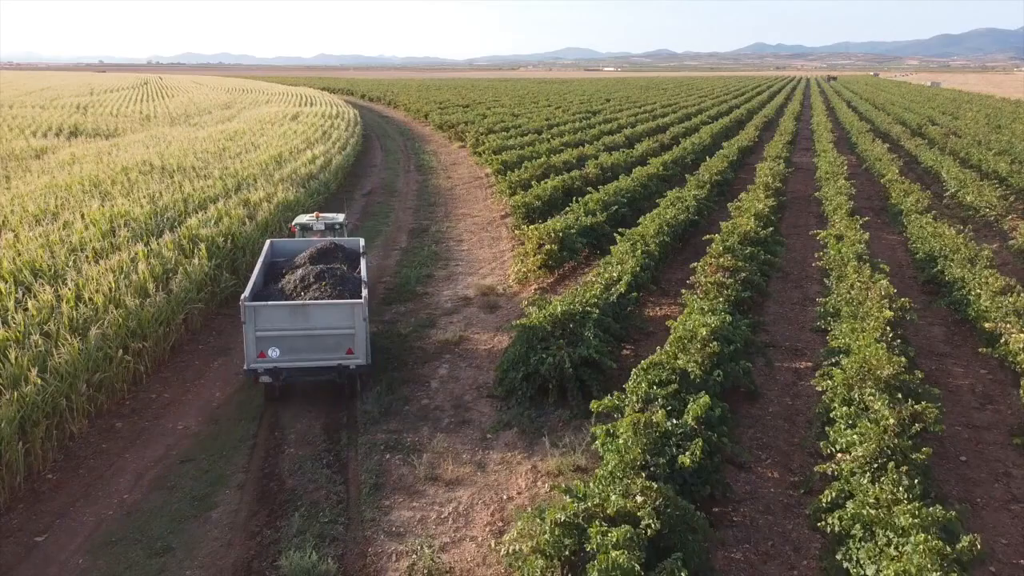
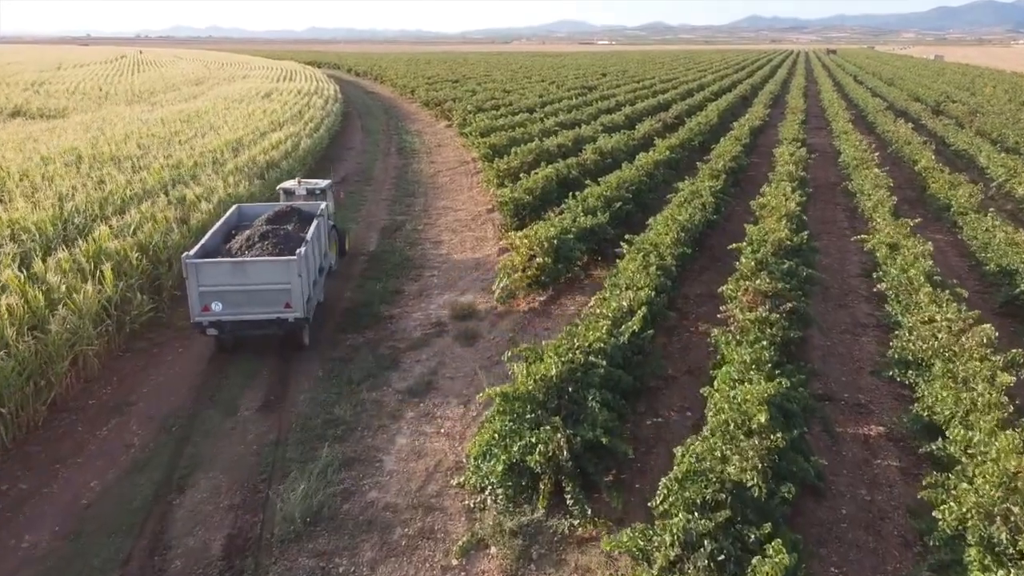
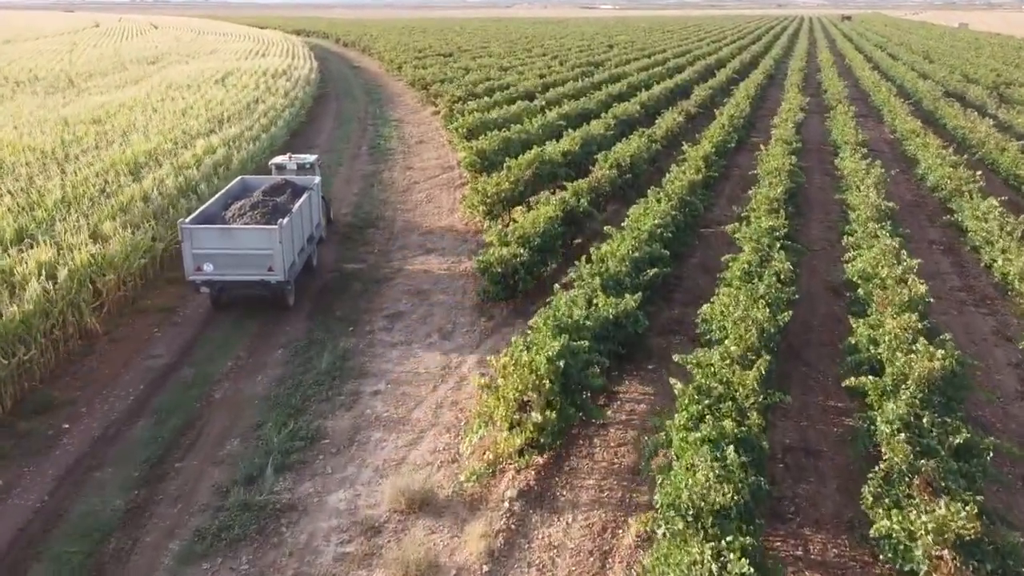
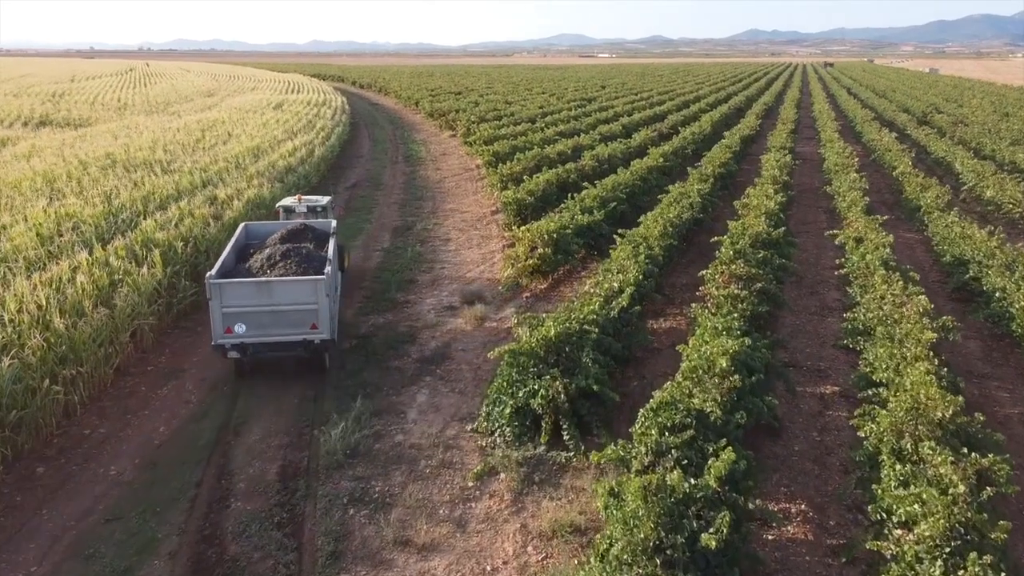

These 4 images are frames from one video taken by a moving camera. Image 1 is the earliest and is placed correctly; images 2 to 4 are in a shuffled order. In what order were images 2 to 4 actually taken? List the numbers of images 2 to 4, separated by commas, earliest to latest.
4, 2, 3
